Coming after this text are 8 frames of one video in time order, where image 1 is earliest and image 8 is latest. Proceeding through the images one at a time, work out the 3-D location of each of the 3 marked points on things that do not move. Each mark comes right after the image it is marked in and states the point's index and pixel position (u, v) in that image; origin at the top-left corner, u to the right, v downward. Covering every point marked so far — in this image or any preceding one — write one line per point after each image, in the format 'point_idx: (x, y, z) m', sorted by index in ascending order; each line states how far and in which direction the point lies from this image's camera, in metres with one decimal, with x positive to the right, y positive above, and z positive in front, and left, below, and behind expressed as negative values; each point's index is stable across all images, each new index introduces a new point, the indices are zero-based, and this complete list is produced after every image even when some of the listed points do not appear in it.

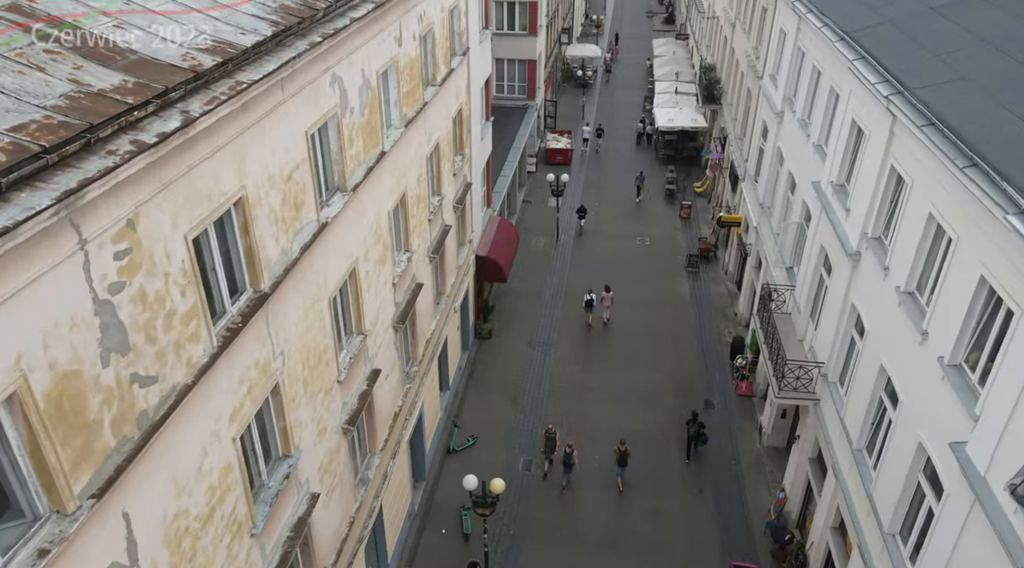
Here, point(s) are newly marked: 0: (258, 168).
0: (-2.7, +1.2, +8.4) m
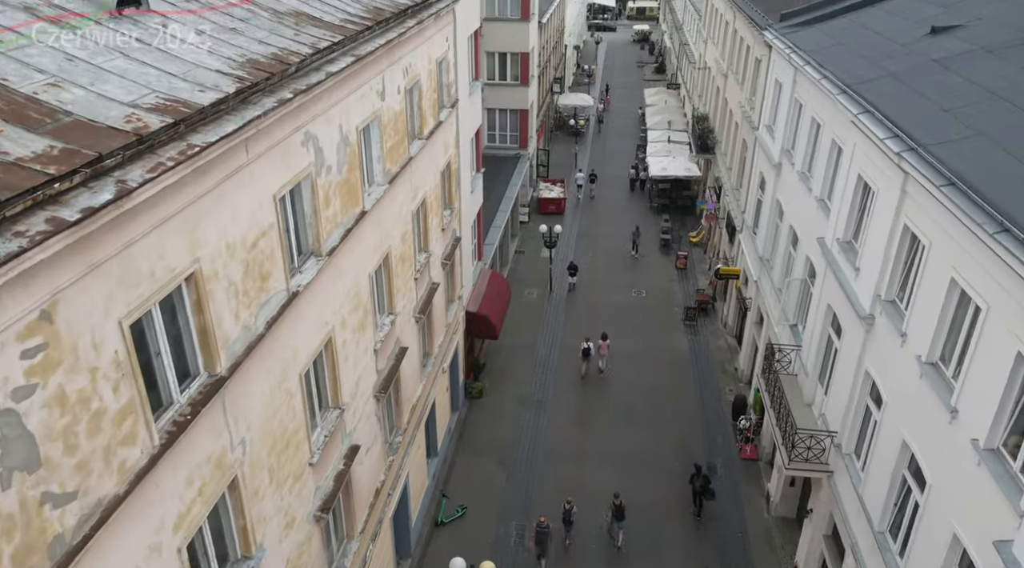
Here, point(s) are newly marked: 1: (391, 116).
0: (-2.8, +0.4, +7.6) m
1: (-2.2, +3.0, +14.3) m
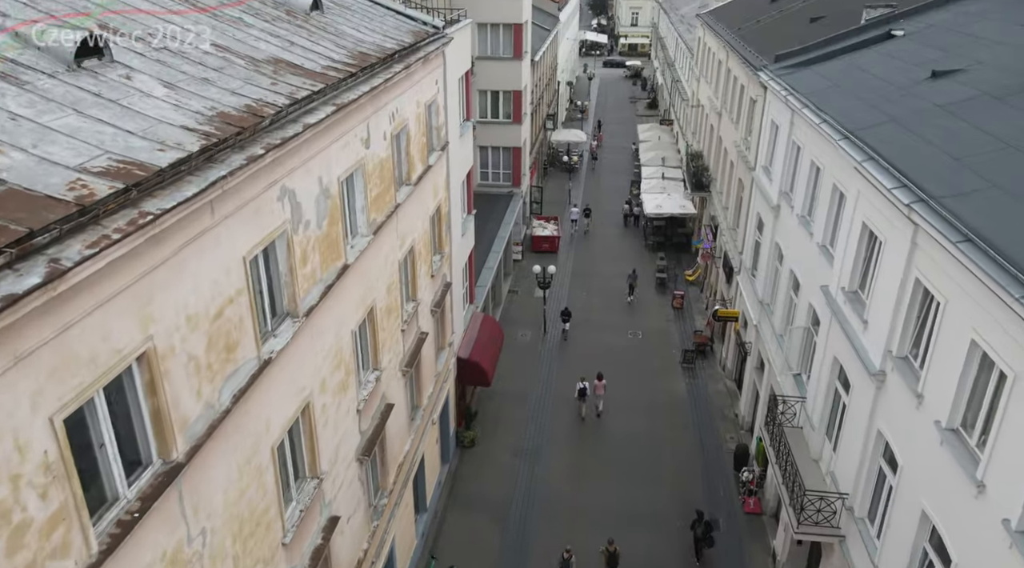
0: (-3.0, -0.2, +6.9) m
1: (-2.3, +2.1, +13.7) m
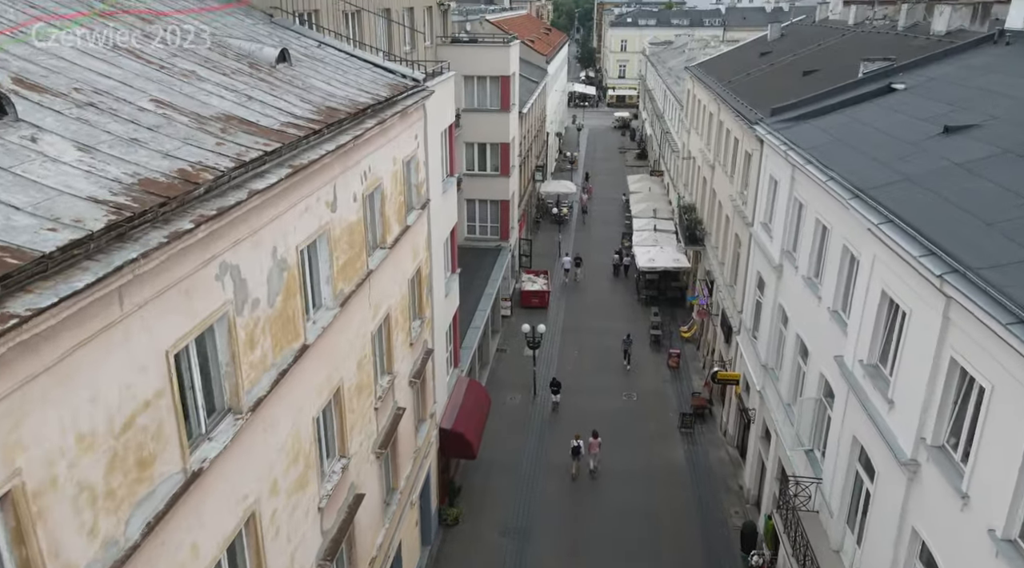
0: (-3.1, -1.0, +5.4) m
1: (-2.6, +0.9, +12.4) m
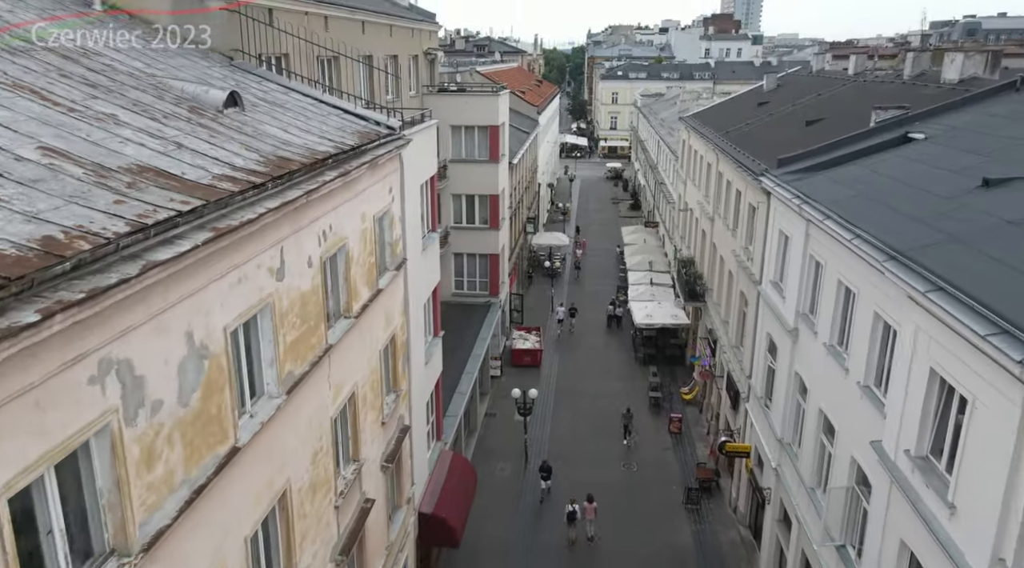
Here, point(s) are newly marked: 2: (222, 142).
0: (-3.3, -1.6, +3.4) m
1: (-2.9, -0.2, +10.5) m
2: (-3.8, +1.9, +10.4) m
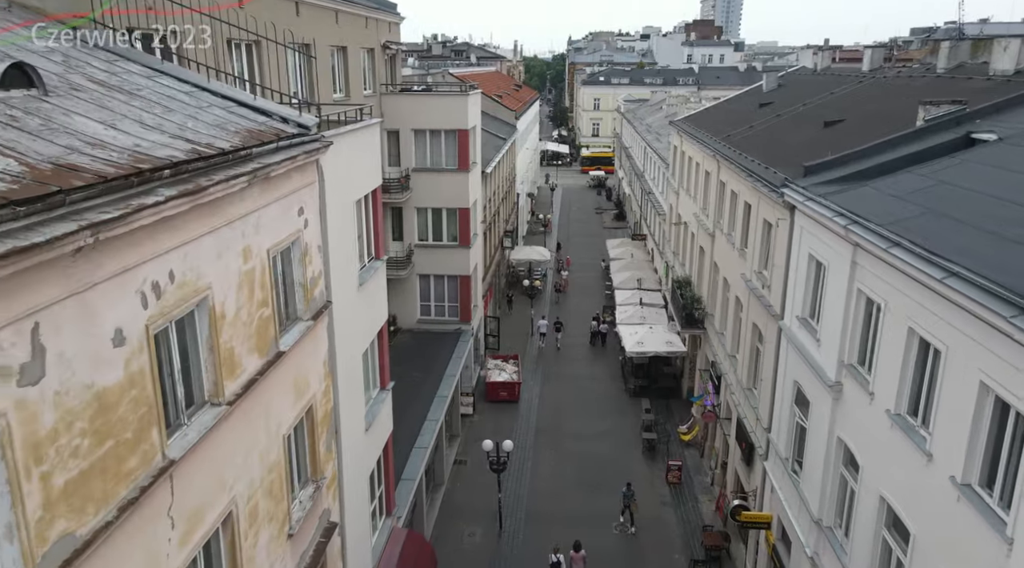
0: (-3.6, -2.3, -0.9) m
1: (-3.4, -1.0, +6.2) m
2: (-4.3, +1.1, +6.2) m
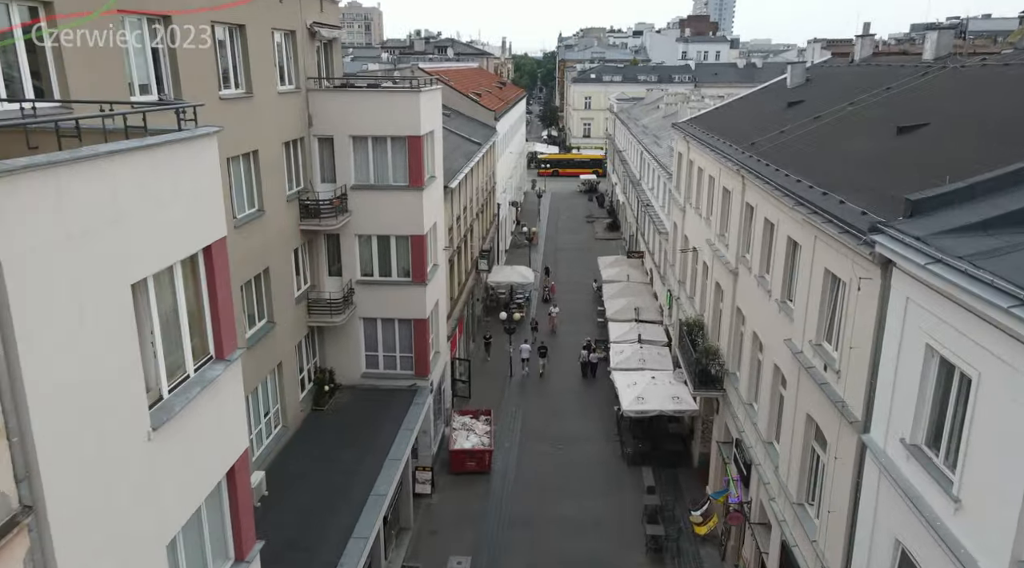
0: (-4.4, -3.8, -7.5) m
1: (-4.1, -2.4, -0.4) m
2: (-5.1, -0.4, -0.4) m
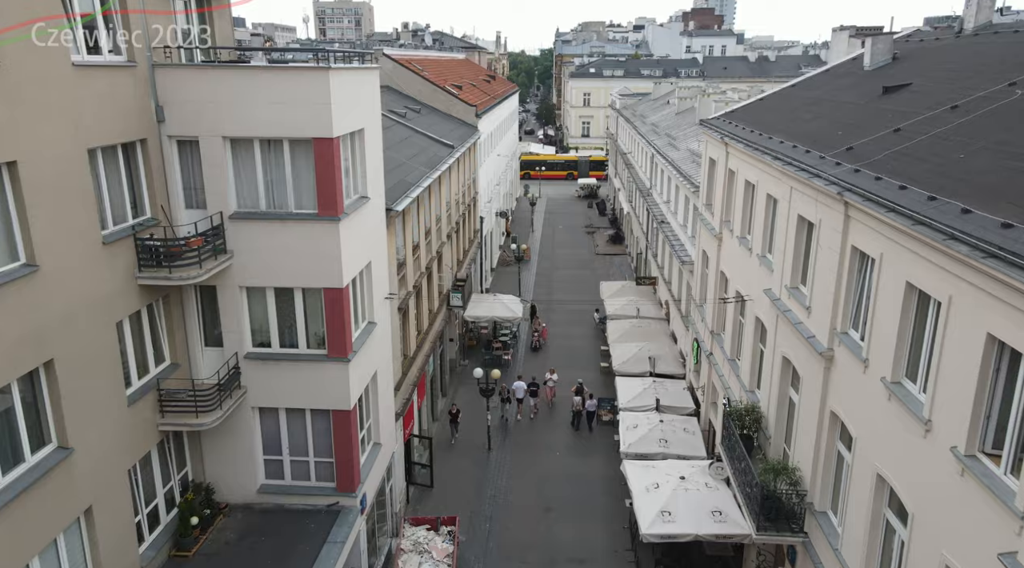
0: (-5.0, -5.4, -15.9) m
1: (-4.8, -4.0, -8.8) m
2: (-5.8, -2.0, -8.9) m
